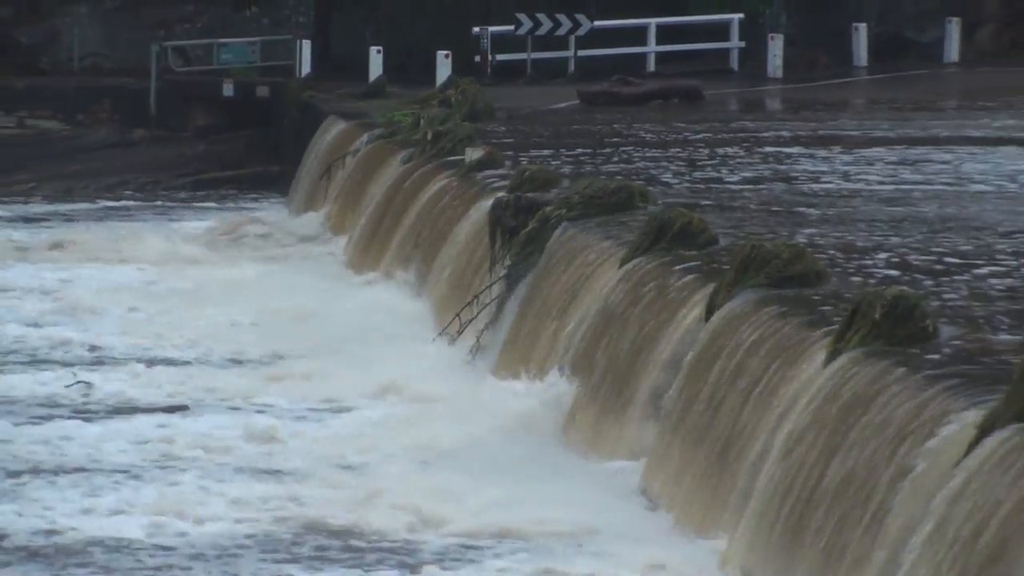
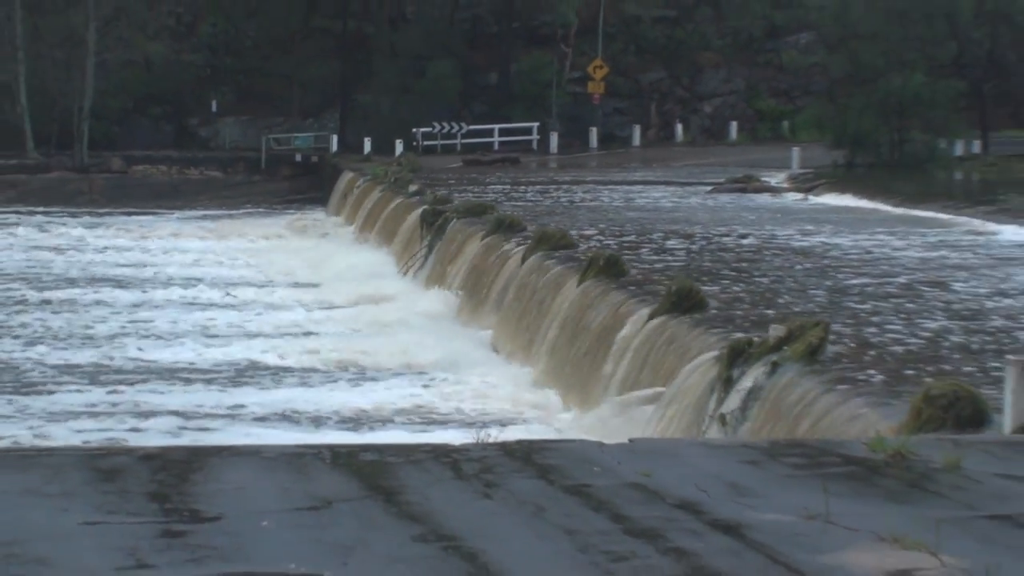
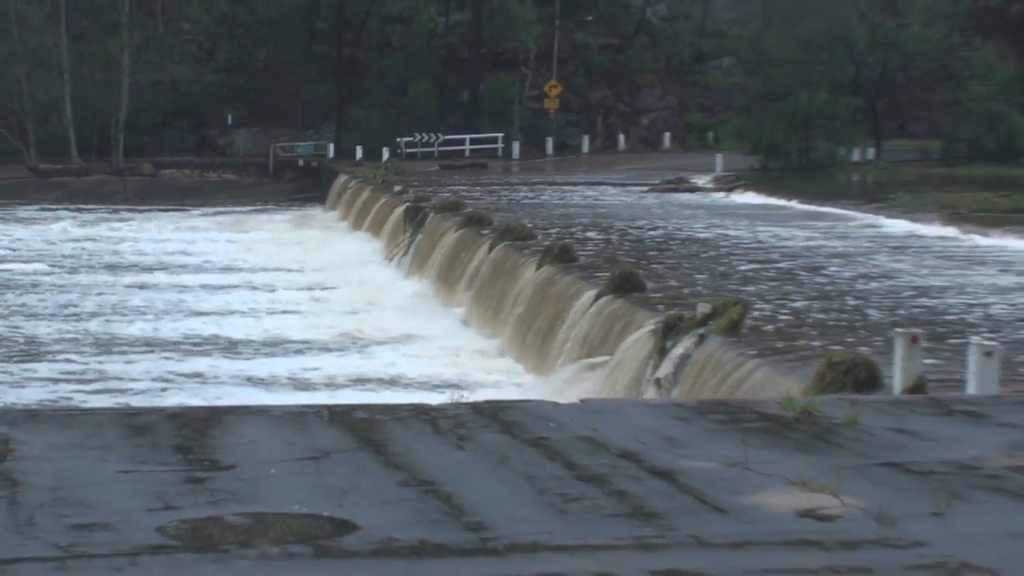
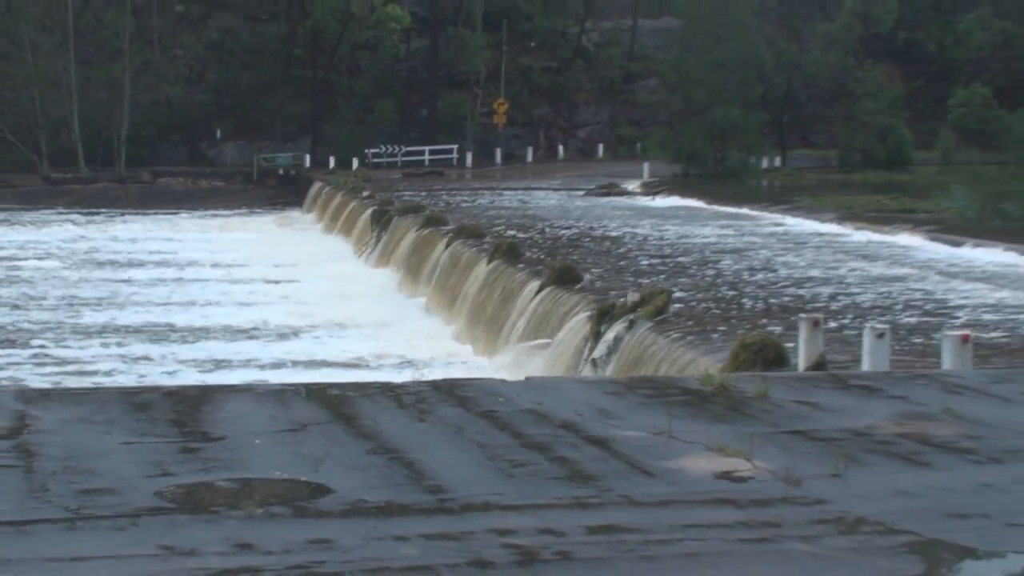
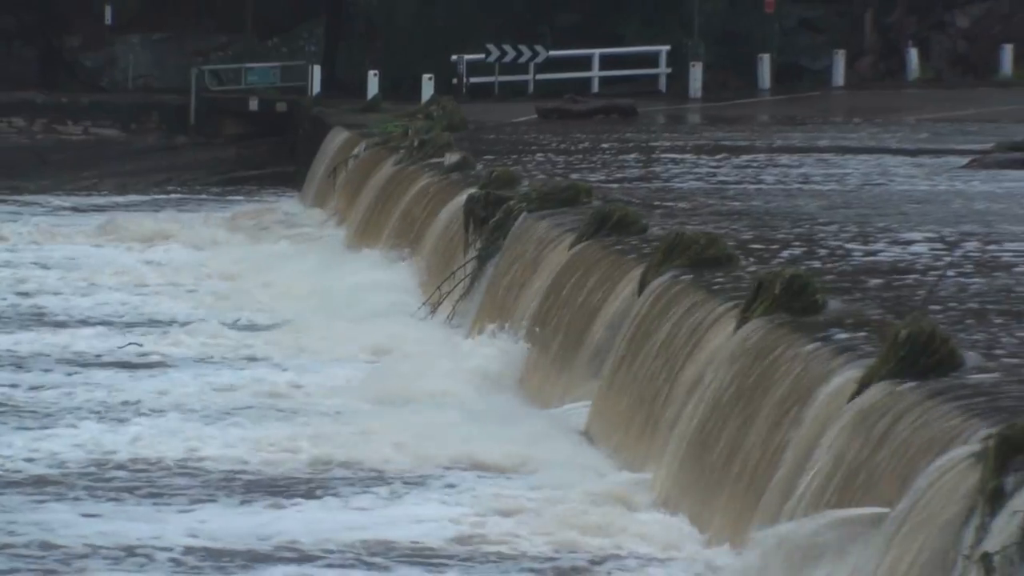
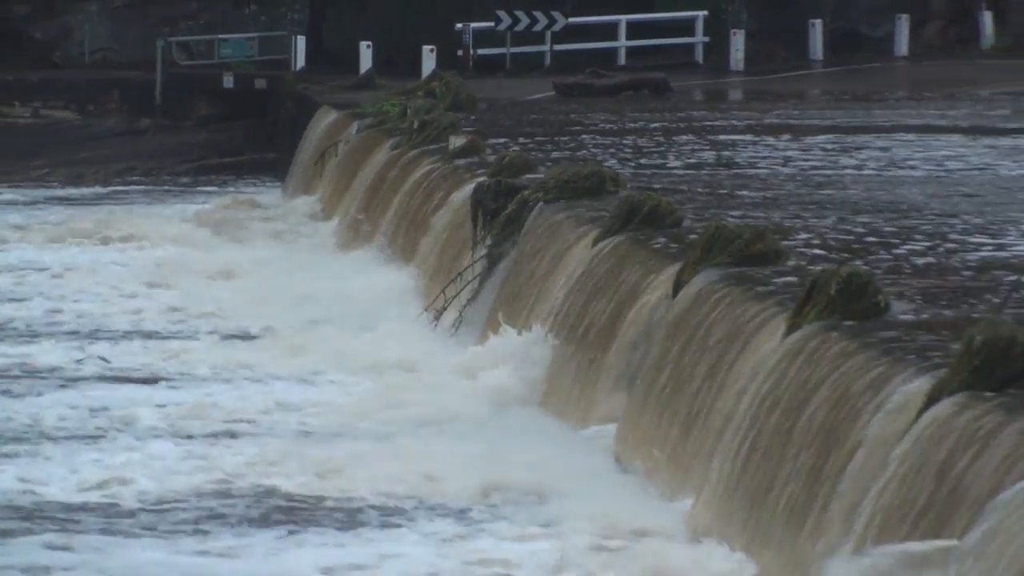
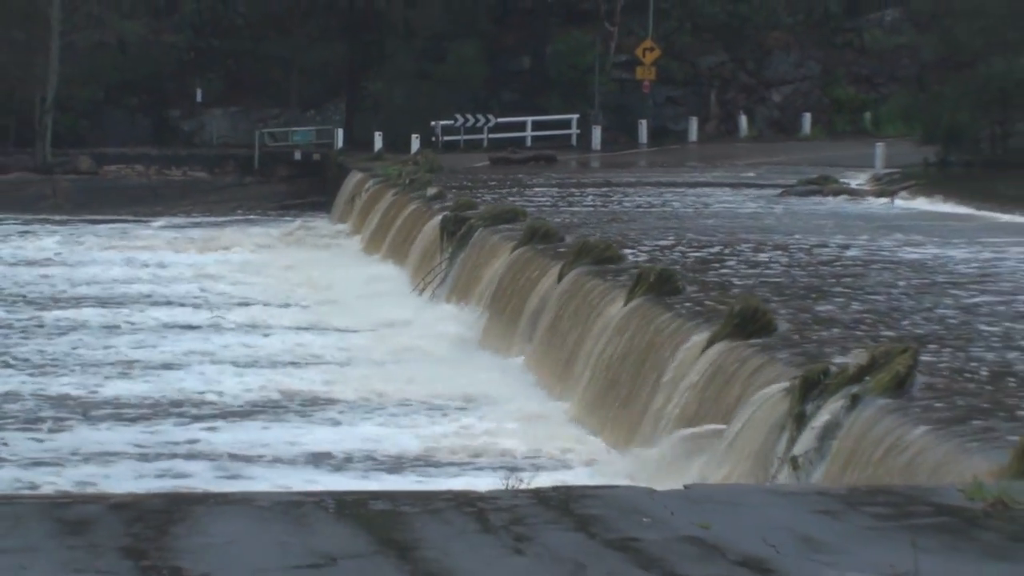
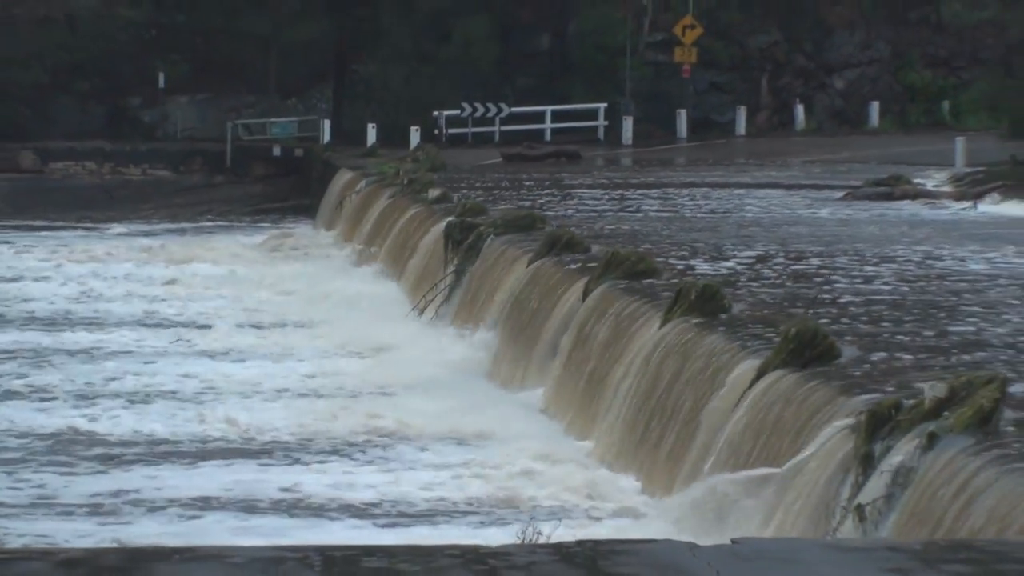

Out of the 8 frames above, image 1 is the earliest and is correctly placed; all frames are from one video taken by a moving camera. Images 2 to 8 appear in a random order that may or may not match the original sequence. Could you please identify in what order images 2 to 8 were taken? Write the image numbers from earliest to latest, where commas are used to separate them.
6, 5, 8, 7, 2, 3, 4
